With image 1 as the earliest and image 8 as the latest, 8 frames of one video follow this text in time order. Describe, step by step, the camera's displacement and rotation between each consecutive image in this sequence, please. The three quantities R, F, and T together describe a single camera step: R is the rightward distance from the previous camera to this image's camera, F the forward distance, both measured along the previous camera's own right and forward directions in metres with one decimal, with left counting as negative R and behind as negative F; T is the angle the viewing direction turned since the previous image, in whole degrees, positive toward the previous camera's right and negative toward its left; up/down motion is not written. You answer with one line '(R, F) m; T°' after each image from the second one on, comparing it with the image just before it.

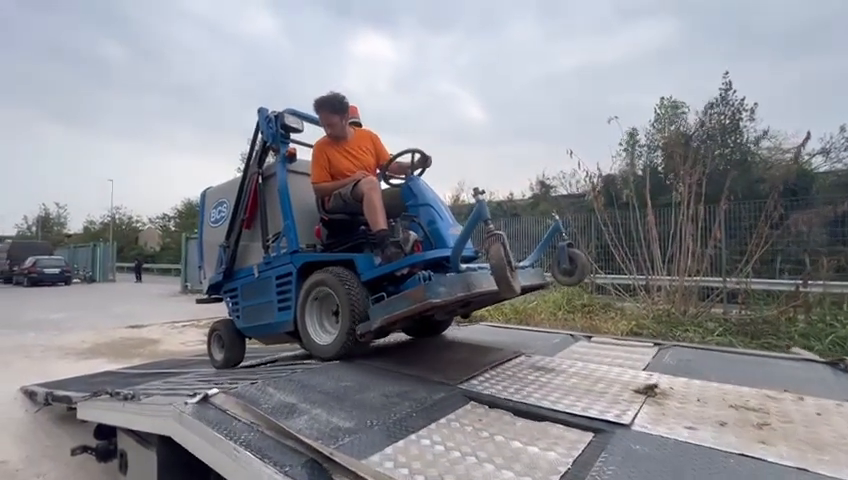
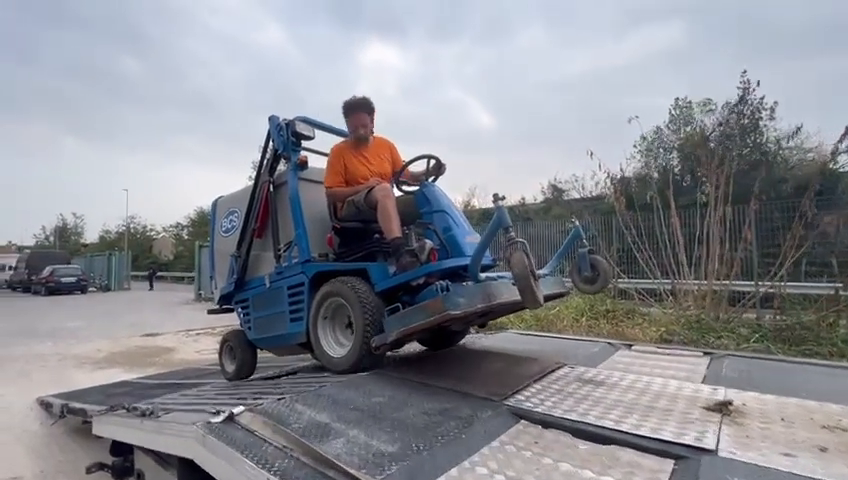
(-0.1, +0.2) m; -1°
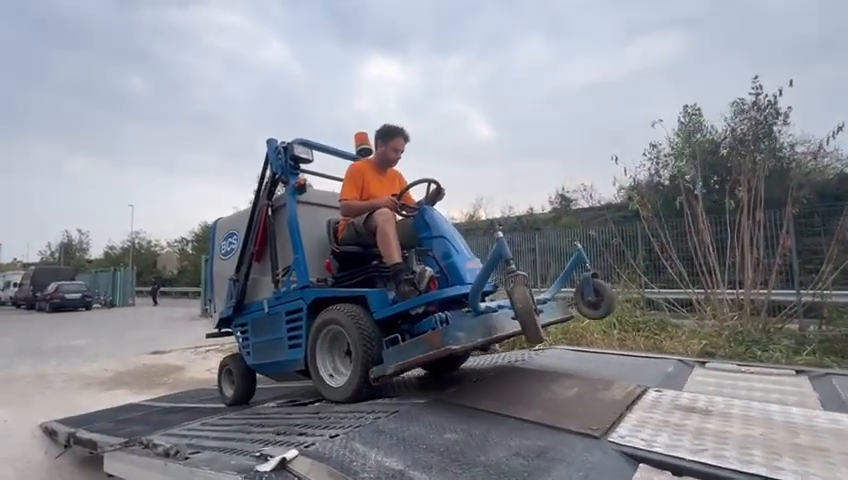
(-0.3, +0.3) m; 0°
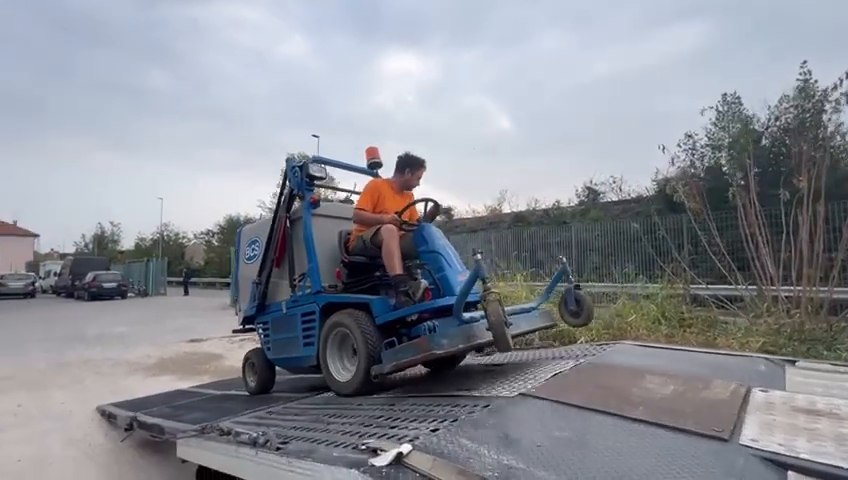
(-0.3, +0.1) m; -3°
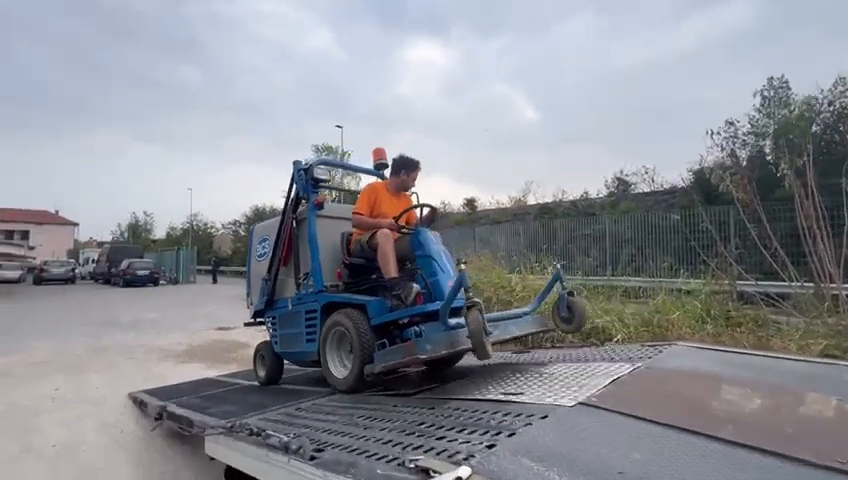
(-0.1, +0.2) m; -3°
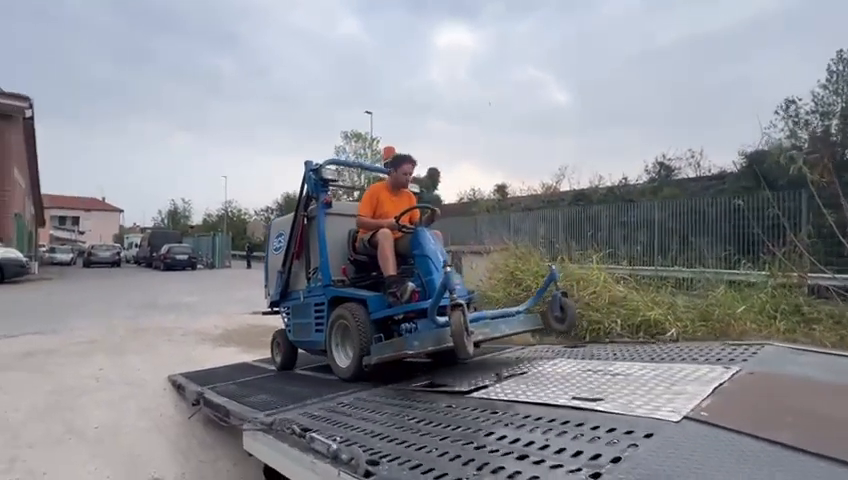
(-0.2, +0.3) m; -4°
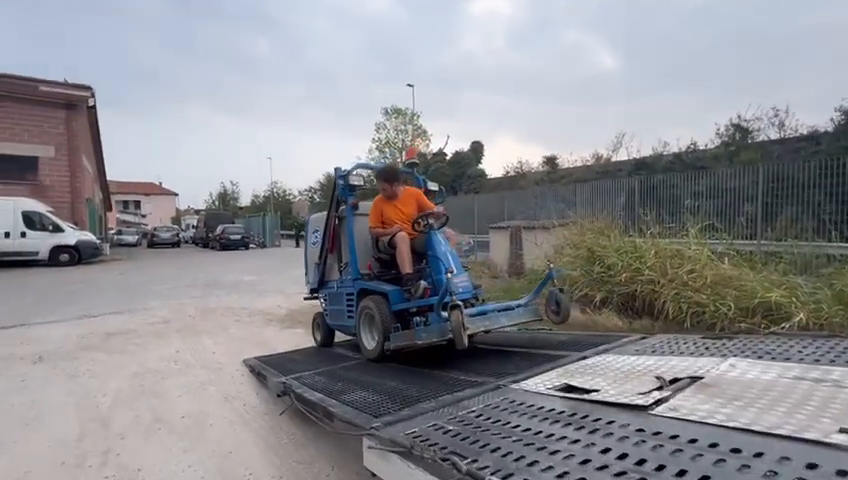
(-0.5, +0.5) m; -6°
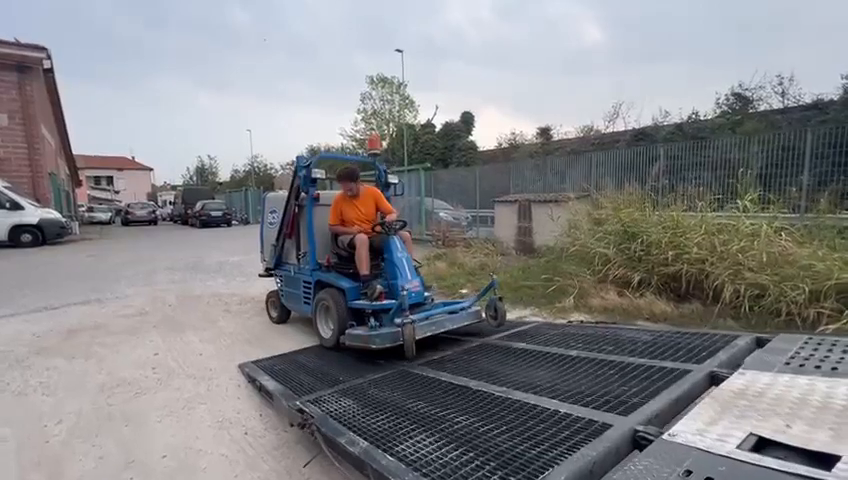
(-0.5, +0.9) m; +2°
